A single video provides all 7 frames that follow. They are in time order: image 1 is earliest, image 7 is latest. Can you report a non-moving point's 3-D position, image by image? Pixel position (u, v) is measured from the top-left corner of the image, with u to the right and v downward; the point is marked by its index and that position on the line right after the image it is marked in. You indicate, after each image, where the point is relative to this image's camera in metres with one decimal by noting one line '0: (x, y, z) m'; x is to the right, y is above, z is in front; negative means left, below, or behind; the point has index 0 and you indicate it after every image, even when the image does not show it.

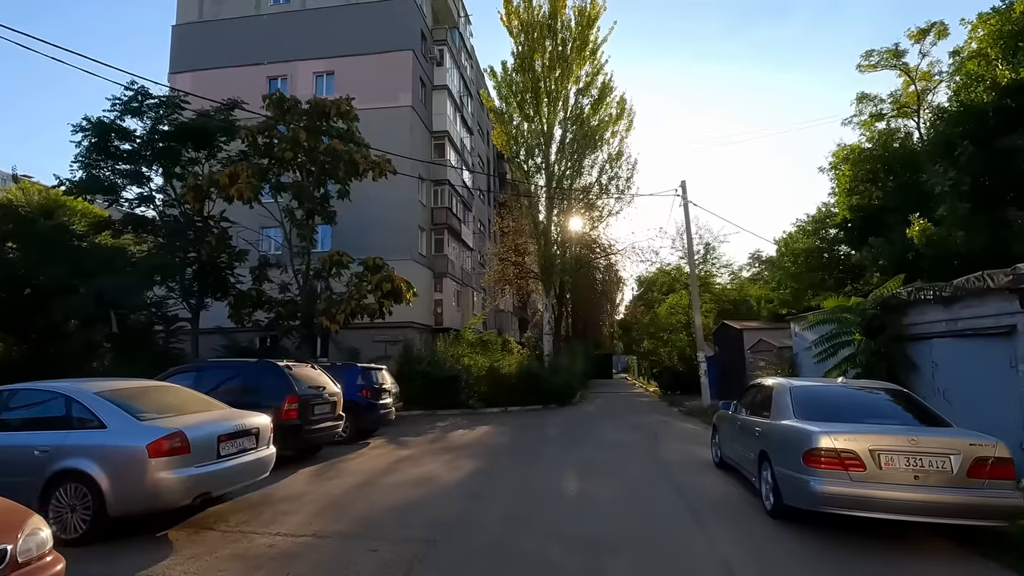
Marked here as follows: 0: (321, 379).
0: (-4.4, -2.1, +12.4) m
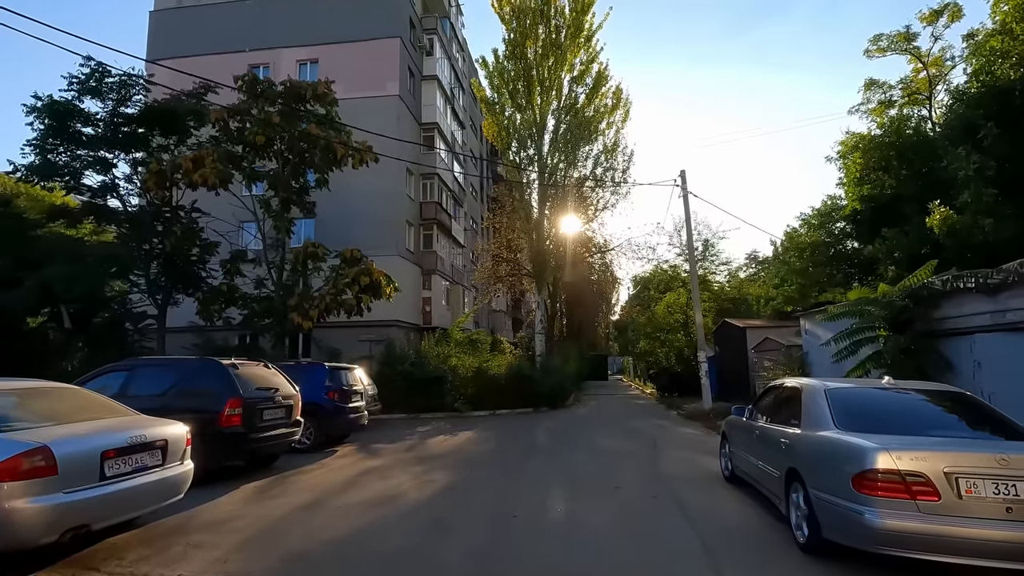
0: (-4.8, -1.9, +10.9) m
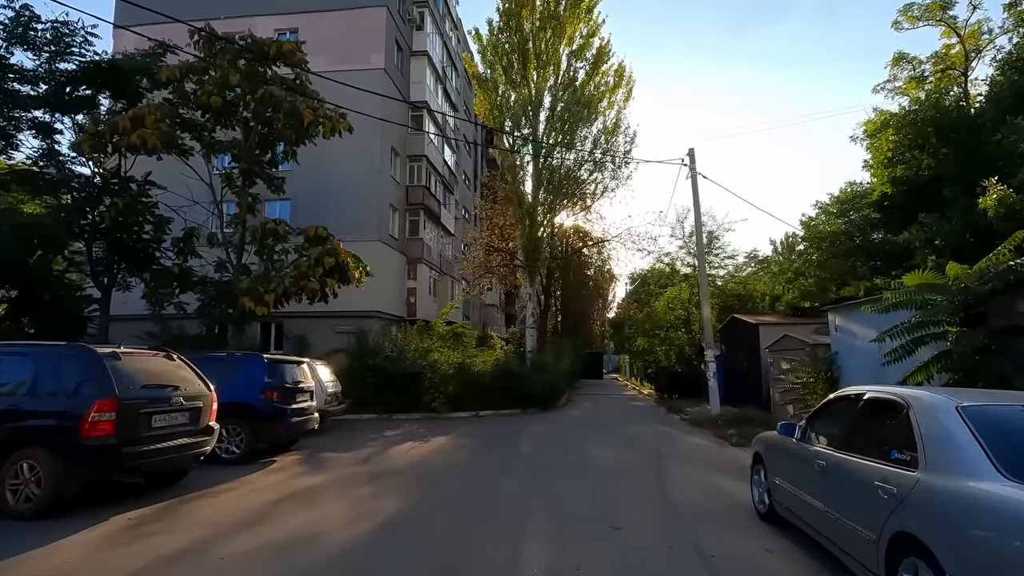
0: (-5.3, -1.4, +8.4) m
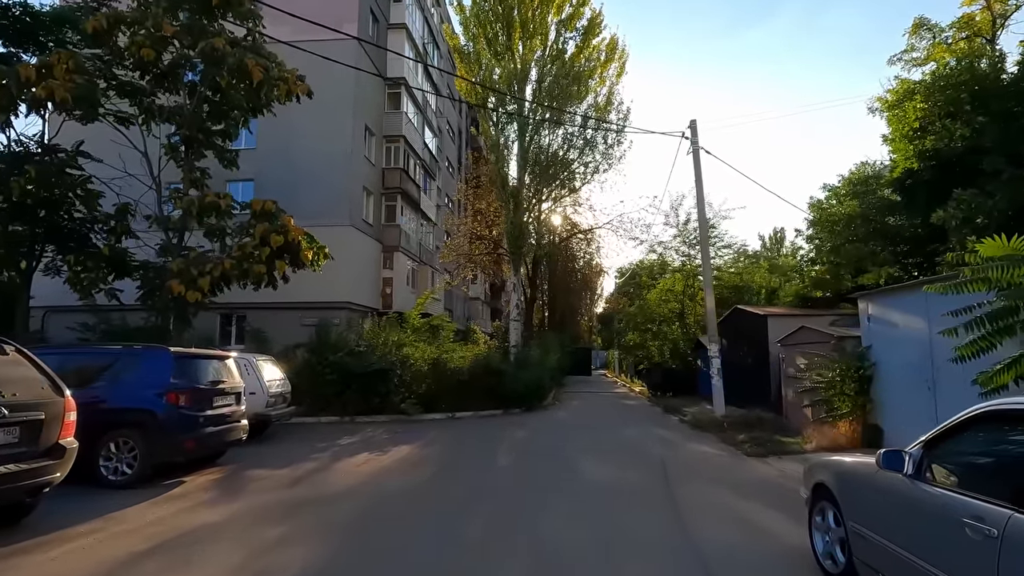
0: (-5.6, -1.0, +6.0) m
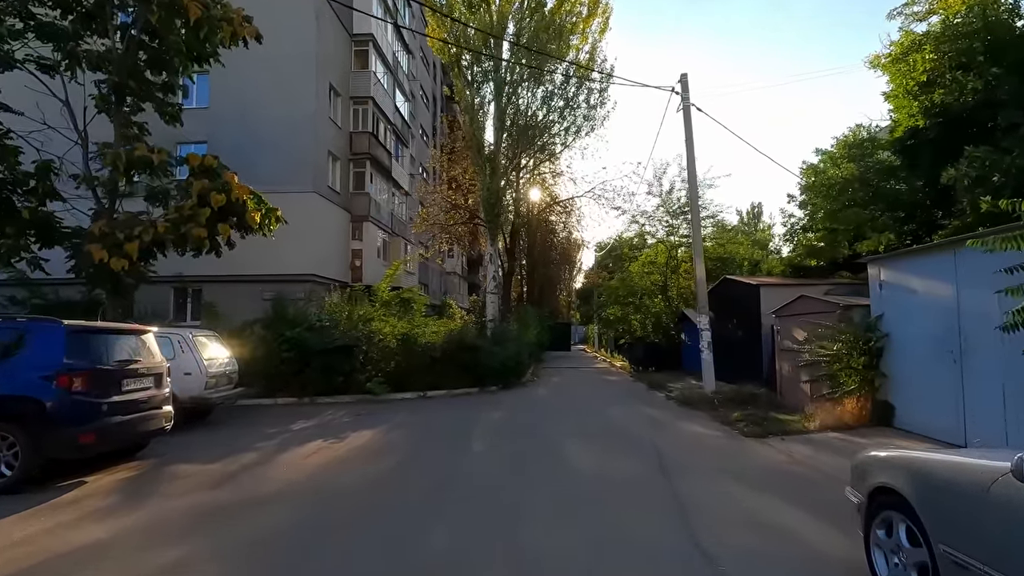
0: (-5.9, -0.5, +4.3) m
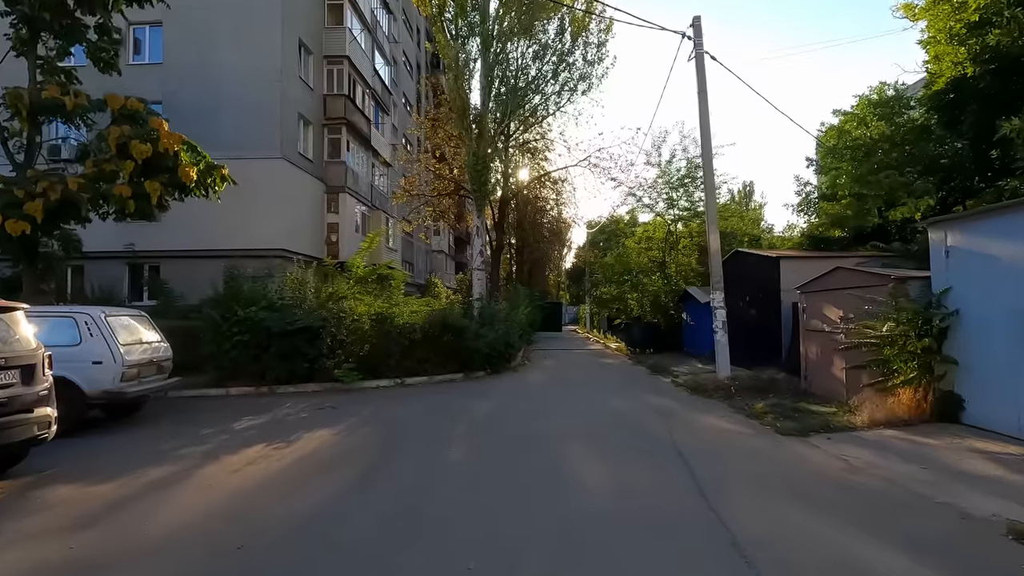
0: (-6.0, -0.2, +2.2) m
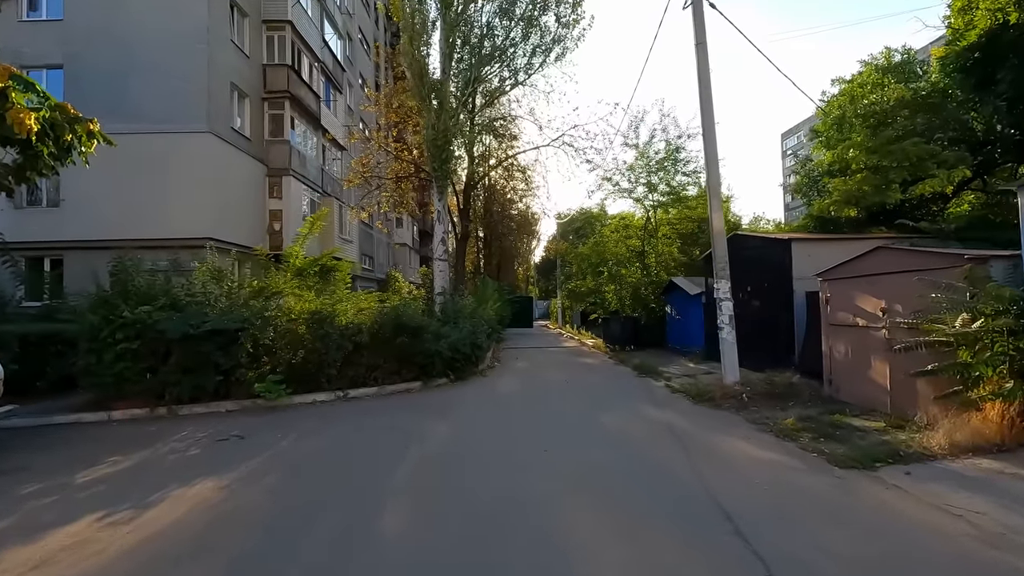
0: (-6.0, -0.2, -0.8) m
